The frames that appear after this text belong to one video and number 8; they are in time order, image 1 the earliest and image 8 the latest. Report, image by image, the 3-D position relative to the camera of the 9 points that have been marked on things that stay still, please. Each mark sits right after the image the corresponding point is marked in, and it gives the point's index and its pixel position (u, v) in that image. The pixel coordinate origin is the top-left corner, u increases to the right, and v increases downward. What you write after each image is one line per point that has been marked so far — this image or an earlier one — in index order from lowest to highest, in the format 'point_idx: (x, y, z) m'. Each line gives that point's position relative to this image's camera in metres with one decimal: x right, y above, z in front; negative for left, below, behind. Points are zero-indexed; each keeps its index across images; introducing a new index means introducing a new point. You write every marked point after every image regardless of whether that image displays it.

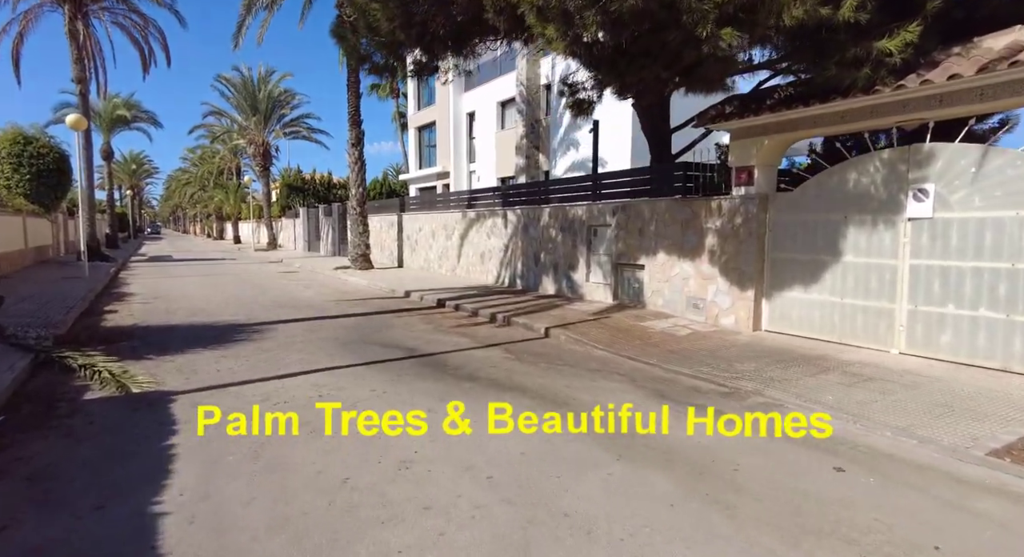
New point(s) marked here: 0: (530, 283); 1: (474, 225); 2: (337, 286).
0: (+0.4, -0.1, +14.2) m
1: (-0.9, +1.4, +16.7) m
2: (-4.6, -0.3, +16.3) m
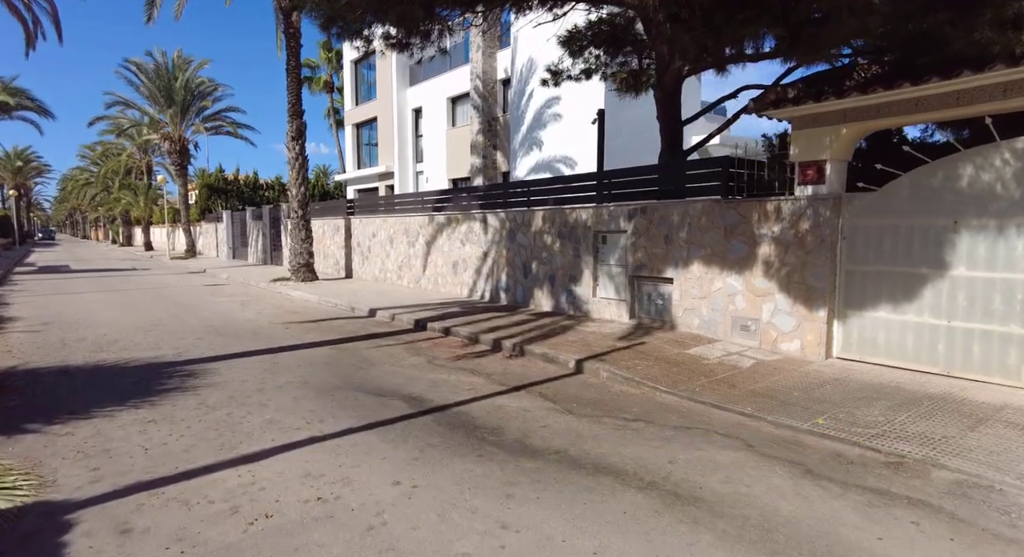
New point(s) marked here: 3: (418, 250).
0: (+0.1, -0.4, +12.2) m
1: (-1.5, +1.1, +14.6) m
2: (-5.1, -0.6, +13.7) m
3: (-2.3, +0.7, +15.6) m
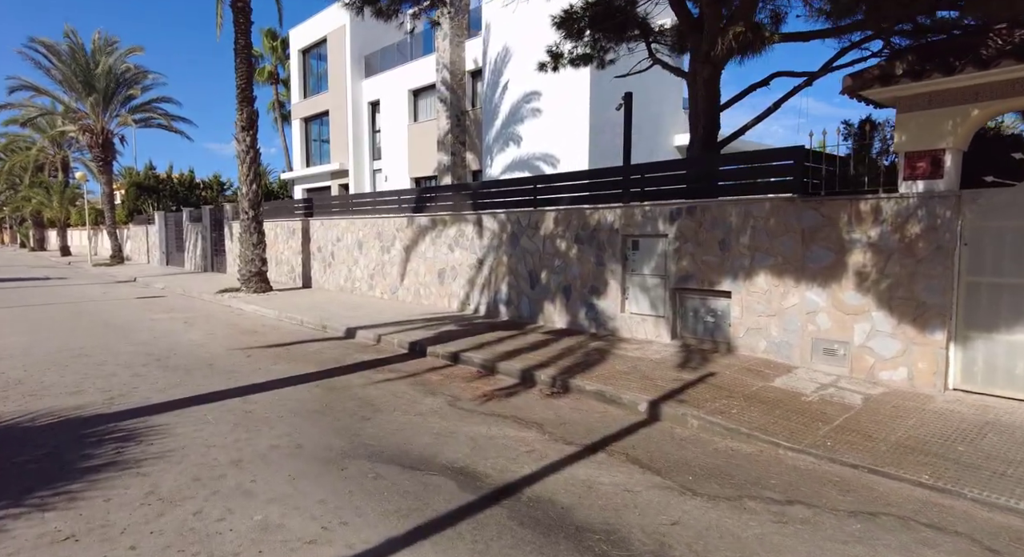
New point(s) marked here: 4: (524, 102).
0: (+0.2, -0.6, +10.5) m
1: (-1.7, +0.9, +12.7) m
2: (-5.1, -0.8, +11.5) m
3: (-2.5, +0.5, +13.7) m
4: (+0.5, +5.8, +20.3) m
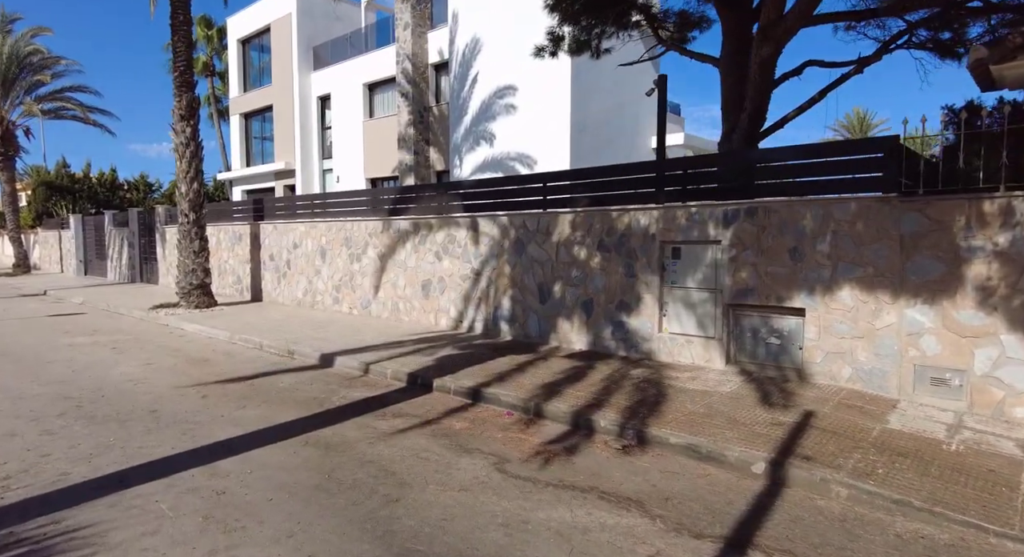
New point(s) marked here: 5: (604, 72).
0: (+0.3, -0.8, +9.0) m
1: (-1.8, +0.7, +11.1) m
2: (-5.1, -1.1, +9.5) m
3: (-2.8, +0.2, +11.9) m
4: (-0.4, +5.5, +18.9) m
5: (+2.6, +6.0, +18.1) m
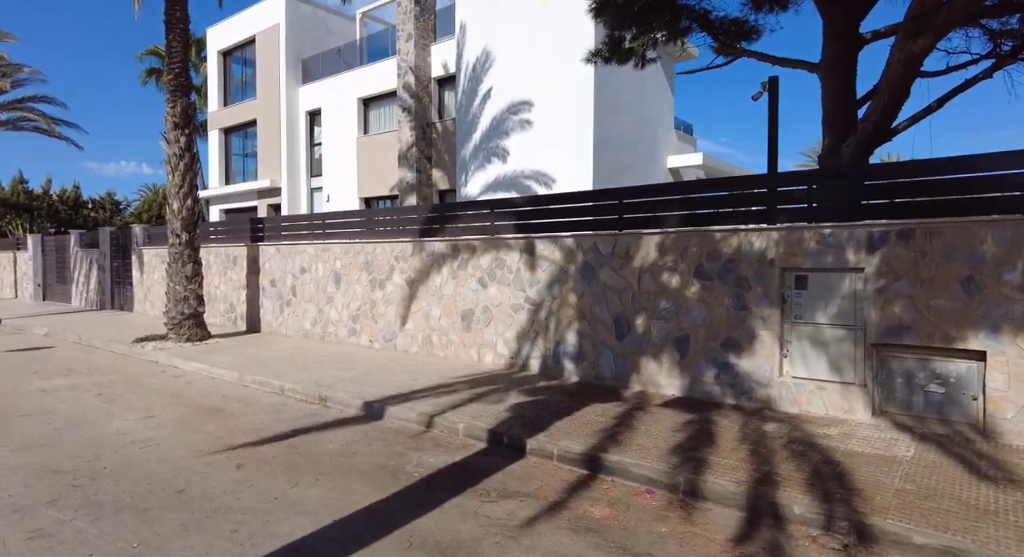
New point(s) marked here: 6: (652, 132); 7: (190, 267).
0: (+1.2, -1.2, +7.7) m
1: (-1.1, +0.2, +9.7) m
2: (-4.3, -1.5, +7.9) m
3: (-2.0, -0.3, +10.5) m
4: (-0.1, +4.7, +17.8) m
5: (+3.1, +5.3, +17.2) m
6: (+4.2, +4.4, +18.7) m
7: (-6.2, +0.2, +11.9) m
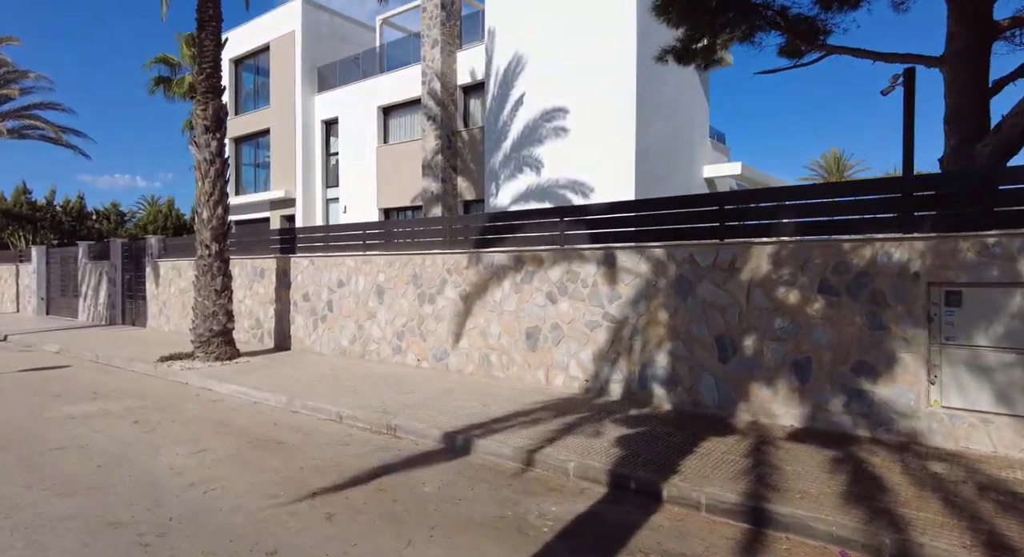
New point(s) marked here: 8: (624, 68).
0: (+2.1, -1.3, +6.9) m
1: (-0.1, 0.0, +8.9) m
2: (-3.3, -1.6, +7.1) m
3: (-1.1, -0.5, +9.7) m
4: (+0.9, +4.3, +17.1) m
5: (+4.0, +4.9, +16.5) m
6: (+5.1, +4.0, +18.1) m
7: (-5.2, 0.0, +11.1) m
8: (+2.9, +5.3, +15.8) m
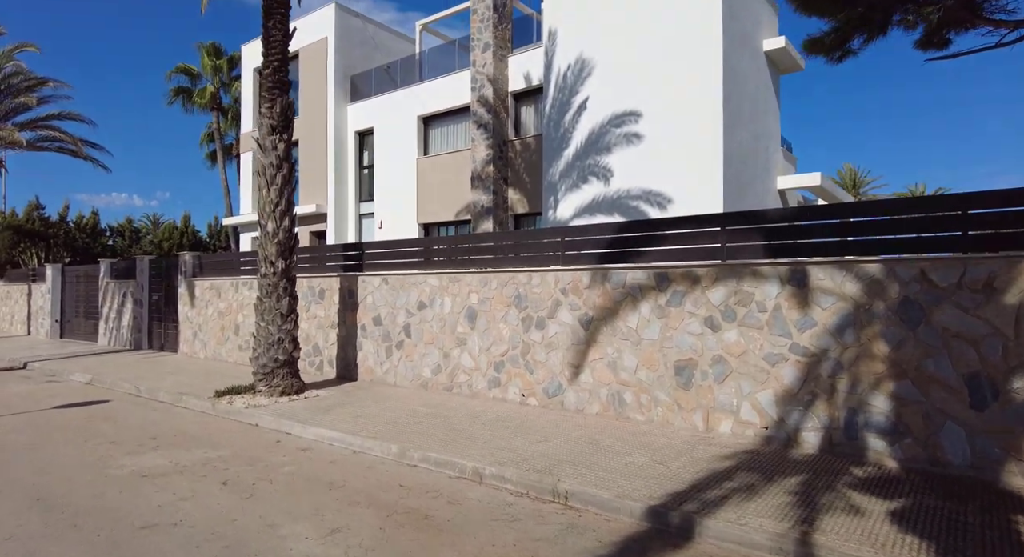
0: (+3.9, -1.5, +5.5) m
1: (+1.6, -0.3, +7.5) m
2: (-1.6, -1.8, +5.6) m
3: (+0.6, -0.8, +8.3) m
4: (+2.6, +3.8, +15.8) m
5: (+5.7, +4.4, +15.2) m
6: (+6.8, +3.5, +16.7) m
7: (-3.5, -0.4, +9.6) m
8: (+4.6, +4.9, +14.5) m
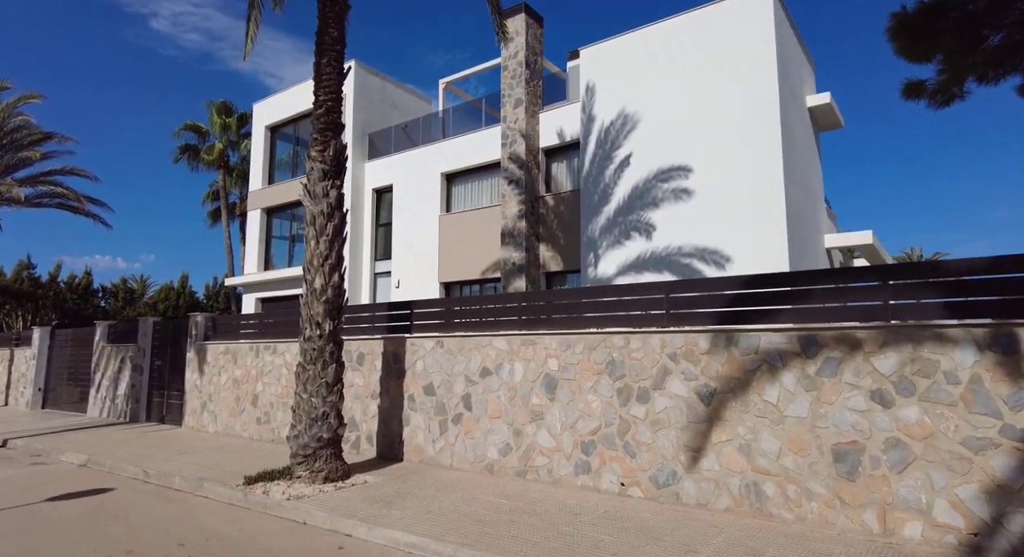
0: (+5.1, -2.0, +4.1) m
1: (+2.8, -0.9, +6.2) m
2: (-0.4, -2.3, +4.1) m
3: (+1.8, -1.5, +6.9) m
4: (+3.6, +2.3, +14.9) m
5: (+6.7, +3.0, +14.5) m
6: (+7.8, +1.8, +15.9) m
7: (-2.4, -1.2, +8.2) m
8: (+5.6, +3.5, +13.8) m
